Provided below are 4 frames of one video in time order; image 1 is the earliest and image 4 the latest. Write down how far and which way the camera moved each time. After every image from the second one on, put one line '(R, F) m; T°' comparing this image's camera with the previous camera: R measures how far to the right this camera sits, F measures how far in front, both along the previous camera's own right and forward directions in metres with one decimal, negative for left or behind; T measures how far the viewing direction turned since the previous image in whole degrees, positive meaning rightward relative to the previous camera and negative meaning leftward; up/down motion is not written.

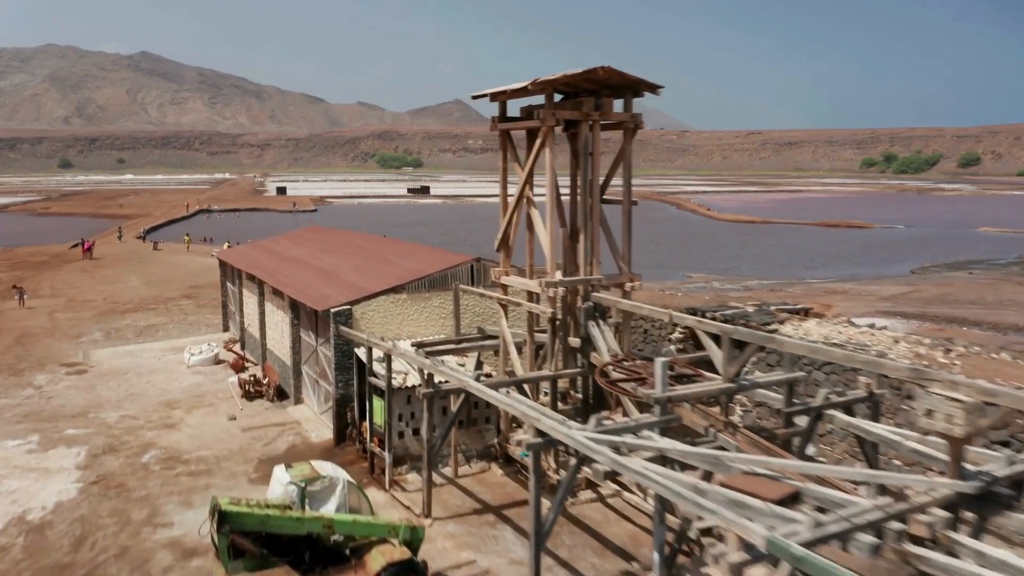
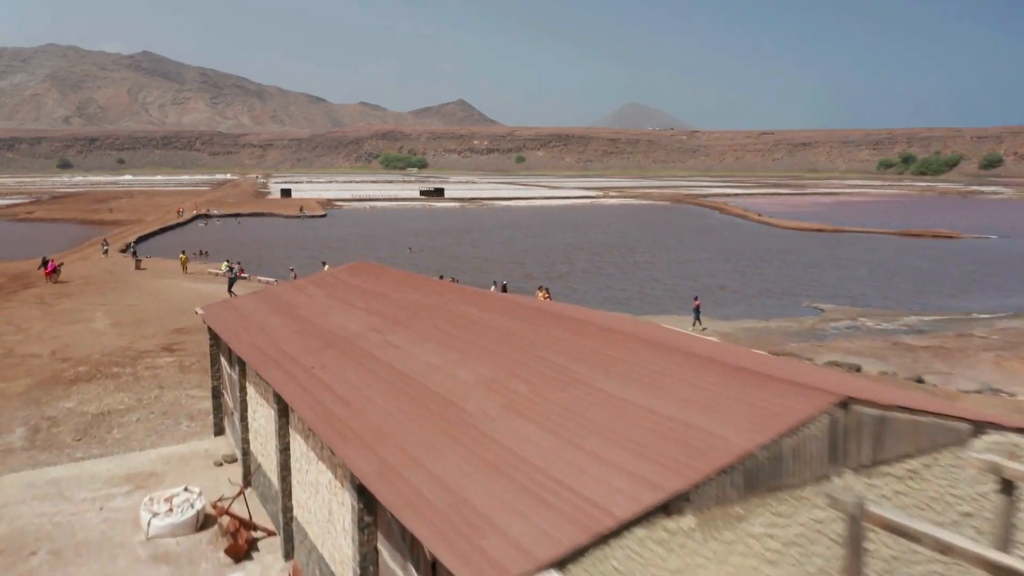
(-2.6, +6.9) m; 0°
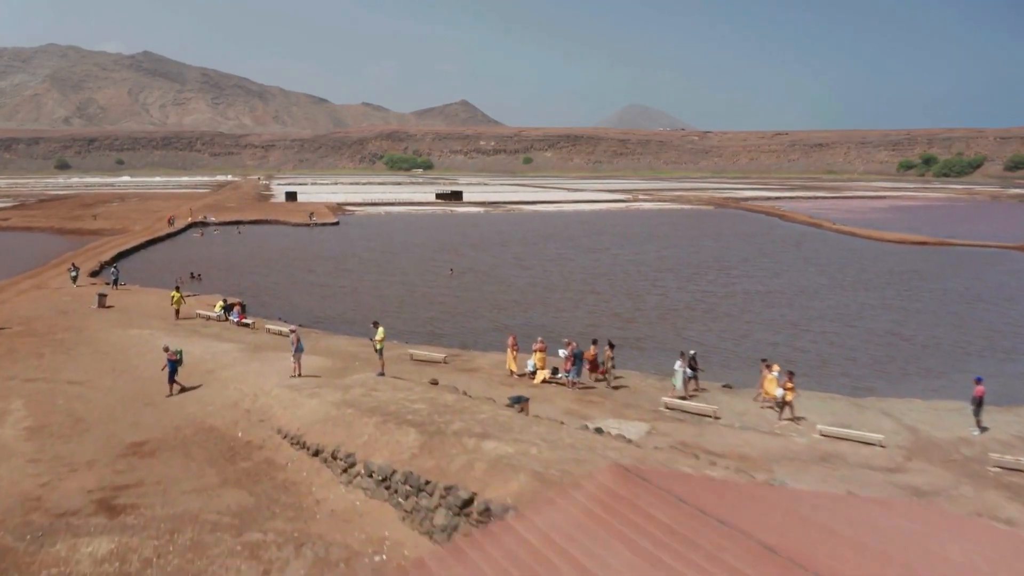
(-2.9, +7.9) m; 0°
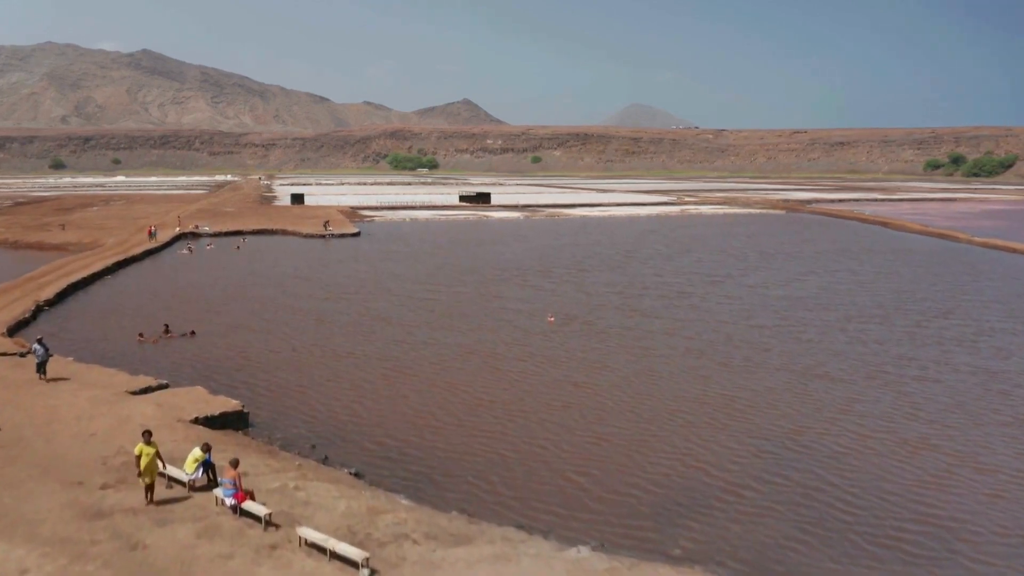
(-3.9, +10.6) m; 0°
